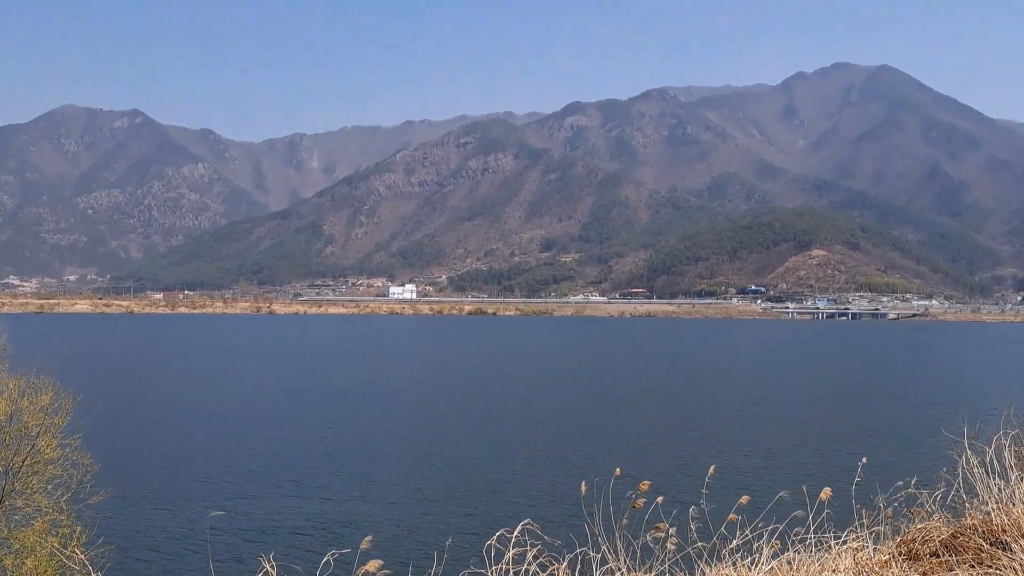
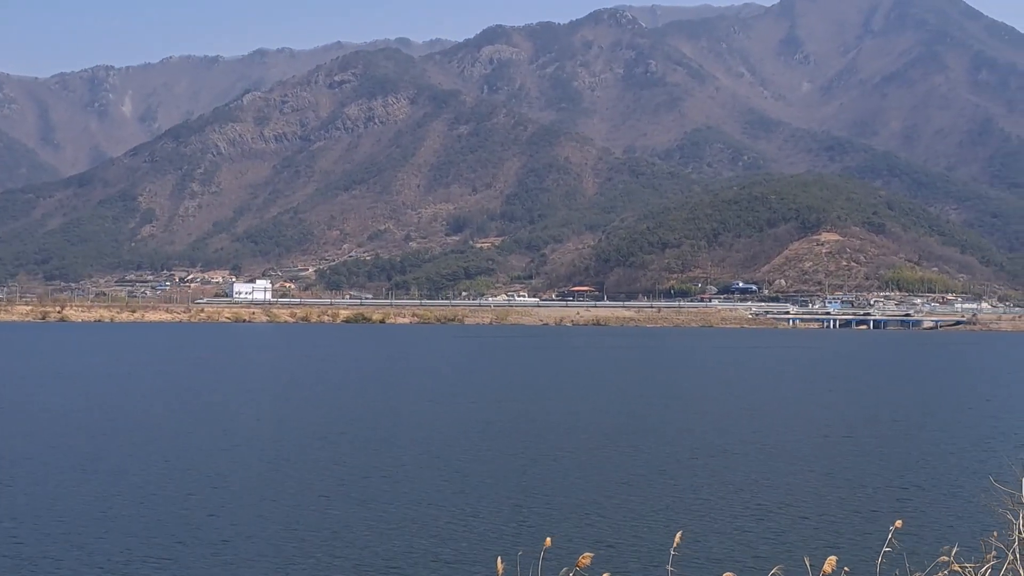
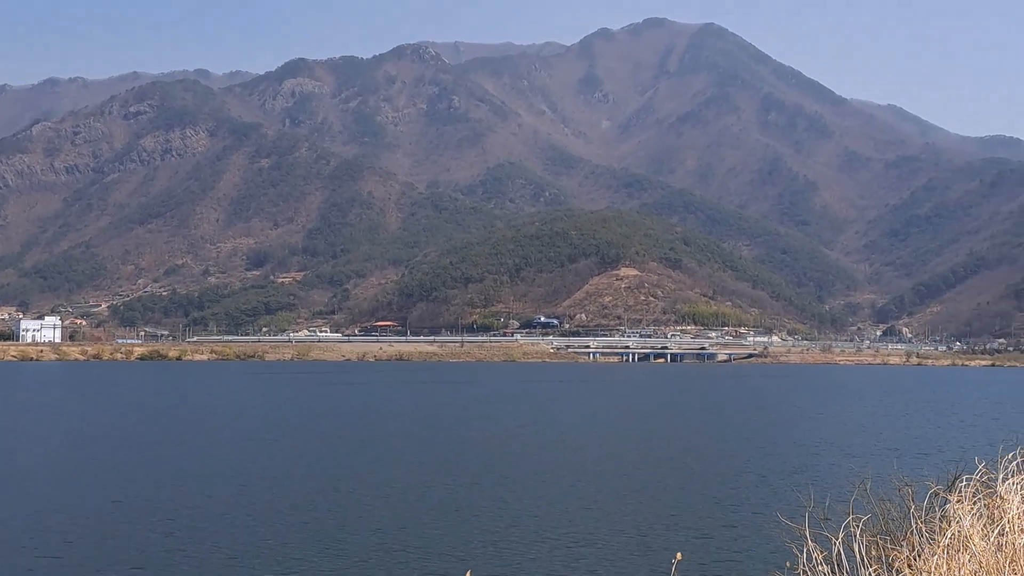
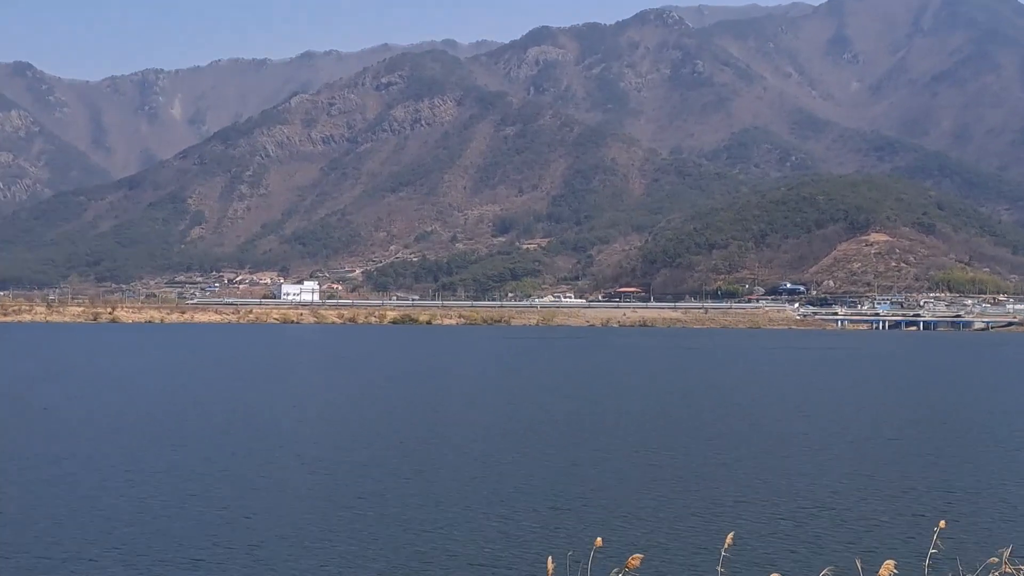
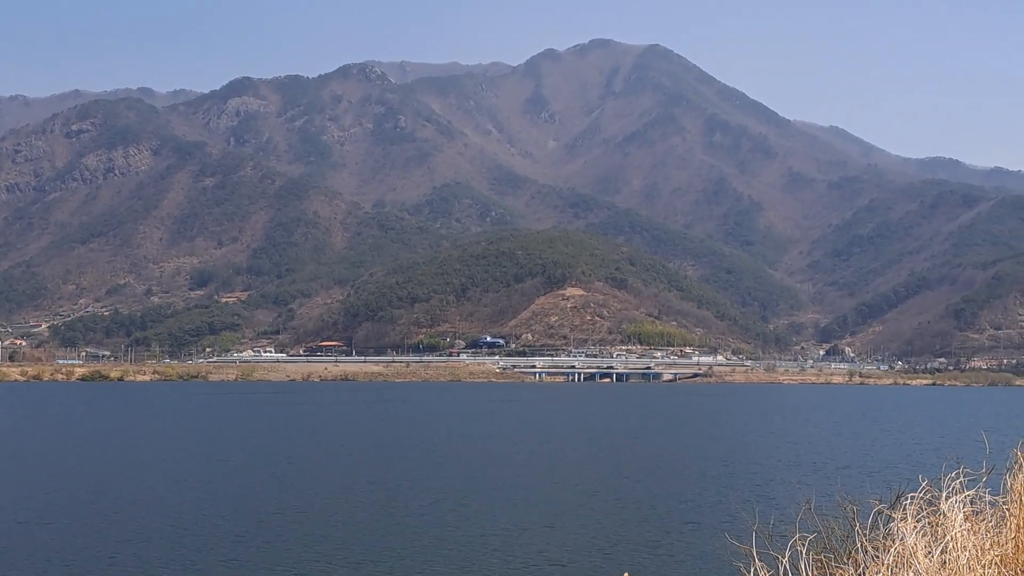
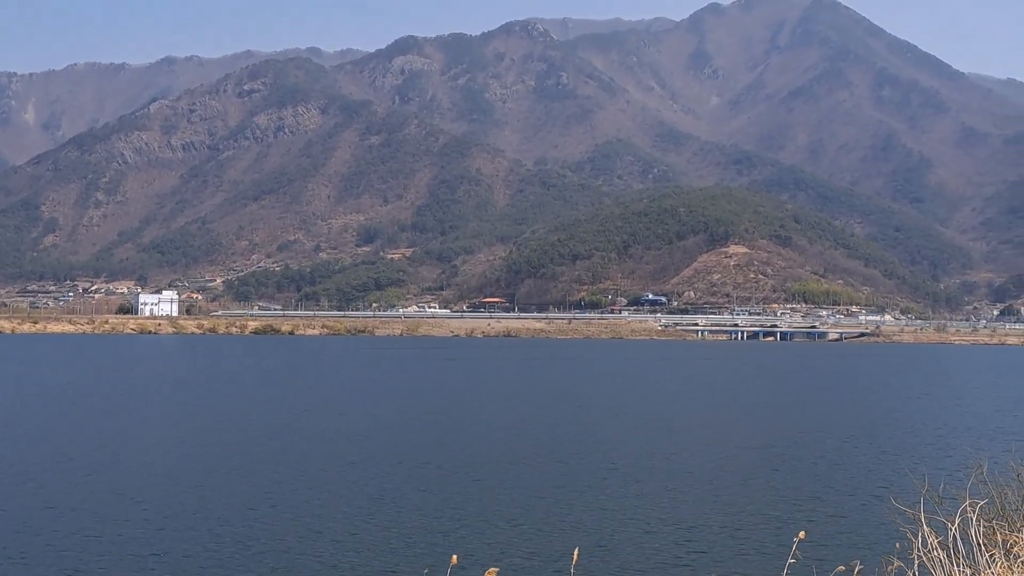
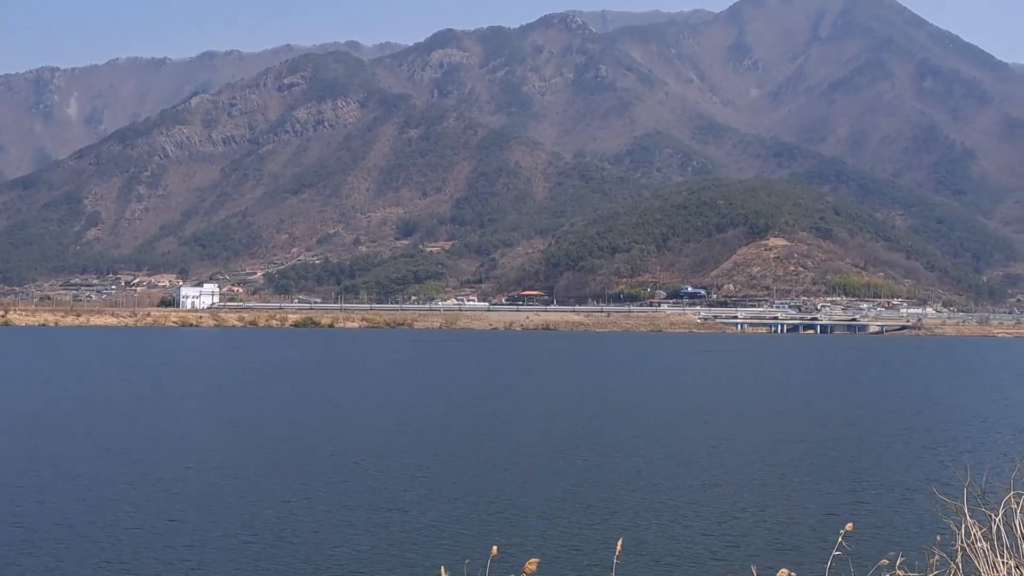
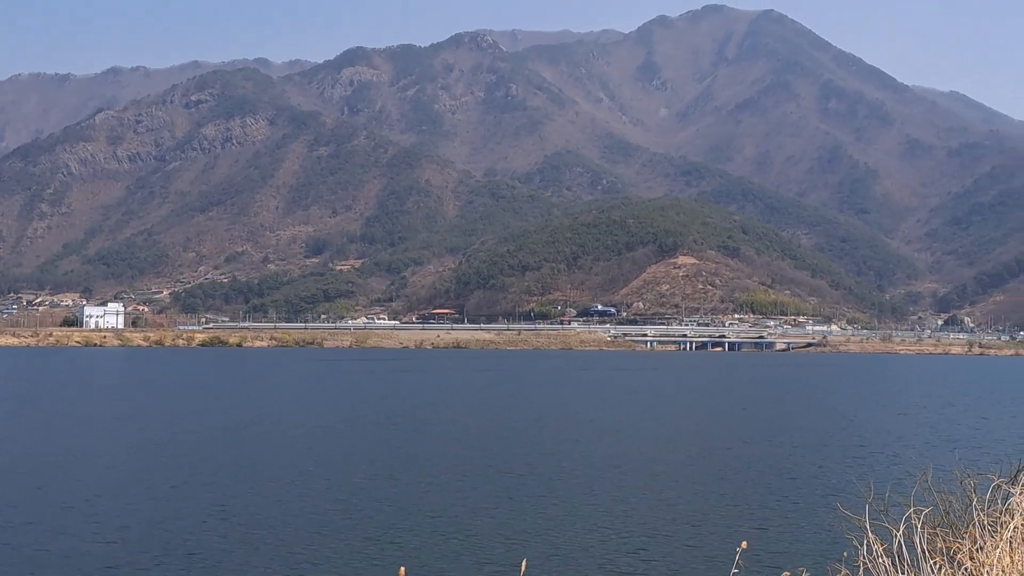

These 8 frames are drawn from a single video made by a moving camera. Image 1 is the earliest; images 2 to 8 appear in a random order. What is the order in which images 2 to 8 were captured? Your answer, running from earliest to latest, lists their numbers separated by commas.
4, 2, 7, 6, 8, 3, 5
